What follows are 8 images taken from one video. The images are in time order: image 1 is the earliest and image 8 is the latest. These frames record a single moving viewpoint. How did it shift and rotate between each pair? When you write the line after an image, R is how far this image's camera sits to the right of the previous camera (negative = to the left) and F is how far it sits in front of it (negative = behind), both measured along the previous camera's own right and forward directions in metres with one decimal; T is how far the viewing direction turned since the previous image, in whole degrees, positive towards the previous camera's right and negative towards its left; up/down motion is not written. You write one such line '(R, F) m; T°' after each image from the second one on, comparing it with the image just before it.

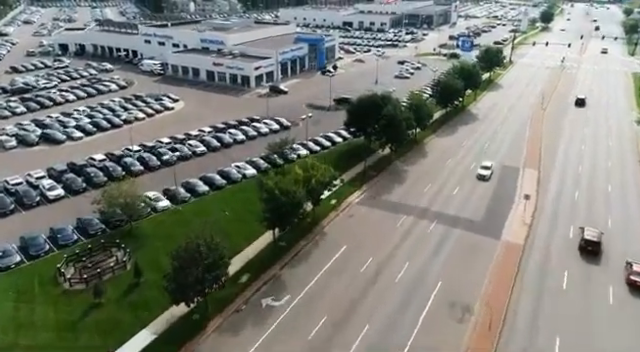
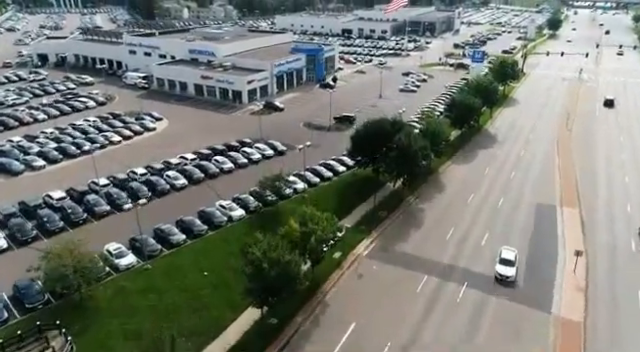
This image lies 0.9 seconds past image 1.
(-0.1, +6.6) m; 0°
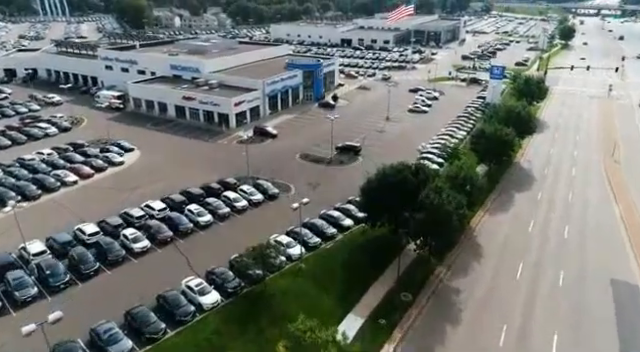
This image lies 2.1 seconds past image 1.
(-0.2, +9.0) m; 0°
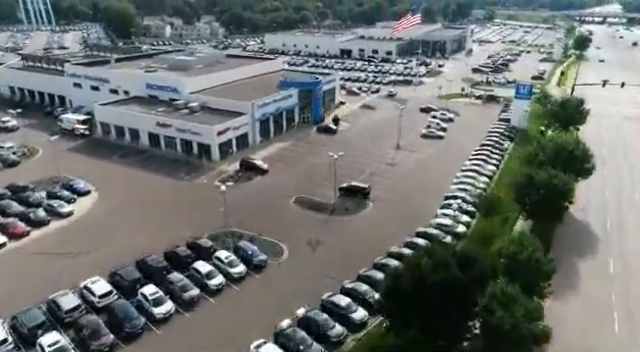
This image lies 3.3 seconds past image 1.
(-0.2, +9.4) m; 0°
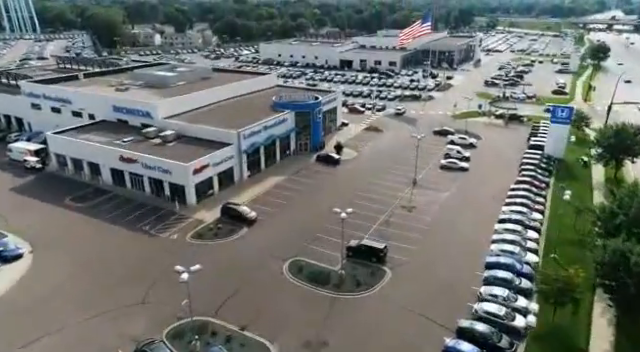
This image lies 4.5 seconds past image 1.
(-0.3, +9.3) m; 0°
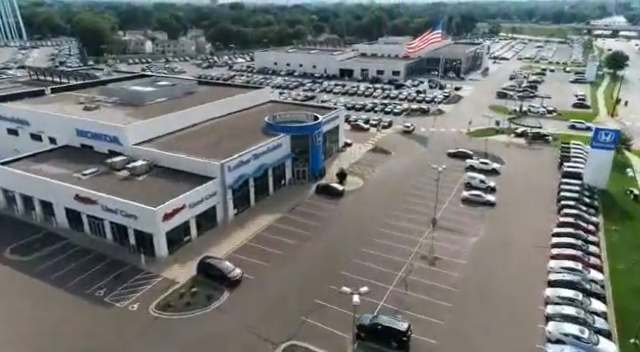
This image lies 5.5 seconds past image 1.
(-0.2, +7.6) m; 0°
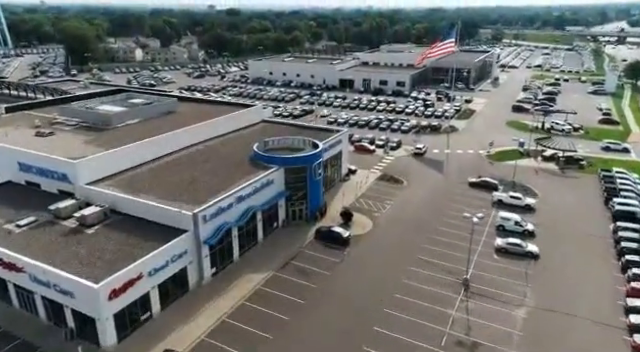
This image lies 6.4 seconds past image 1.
(-0.2, +8.0) m; 0°
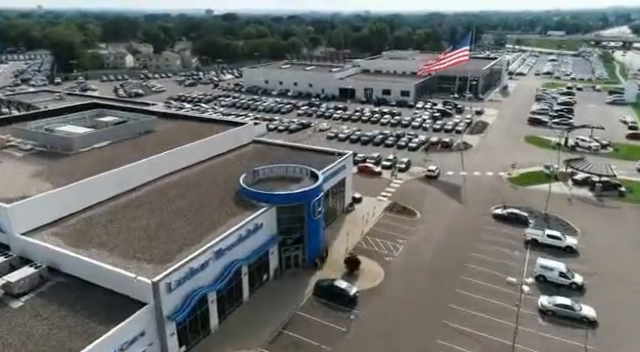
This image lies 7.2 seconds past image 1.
(-0.1, +6.8) m; 0°
